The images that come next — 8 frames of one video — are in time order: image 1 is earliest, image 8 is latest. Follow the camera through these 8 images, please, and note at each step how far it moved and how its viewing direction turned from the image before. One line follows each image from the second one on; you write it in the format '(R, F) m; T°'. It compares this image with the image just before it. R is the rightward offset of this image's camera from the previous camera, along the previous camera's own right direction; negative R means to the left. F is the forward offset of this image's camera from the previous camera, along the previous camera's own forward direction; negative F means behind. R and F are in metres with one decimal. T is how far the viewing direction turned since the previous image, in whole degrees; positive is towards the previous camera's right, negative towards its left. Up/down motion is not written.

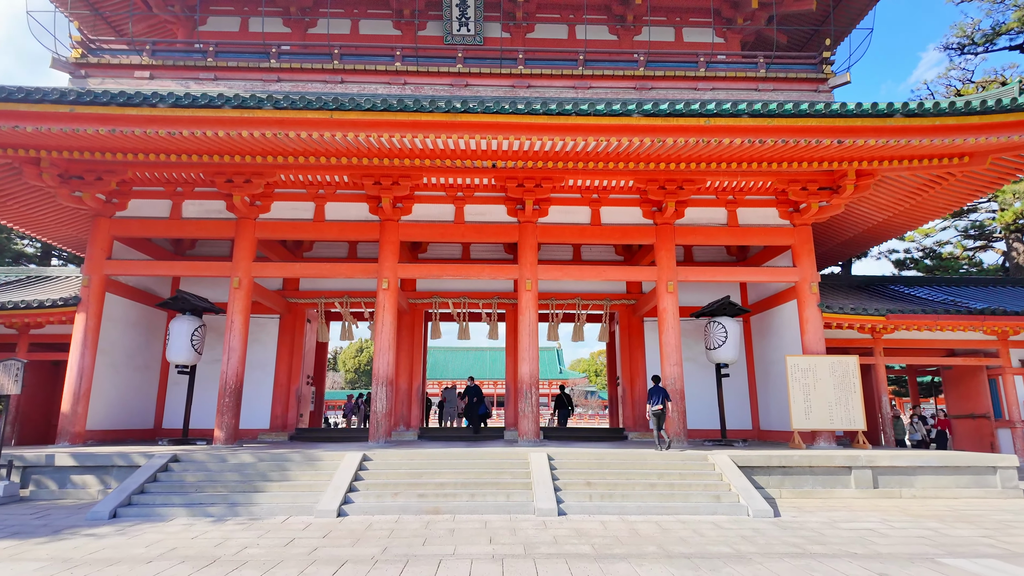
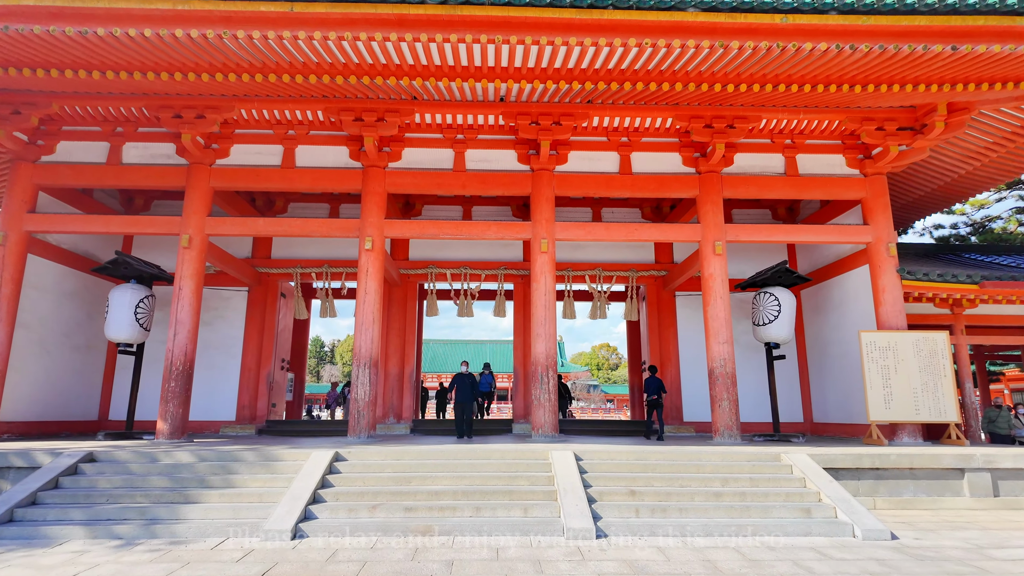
(-0.2, +1.7) m; 0°
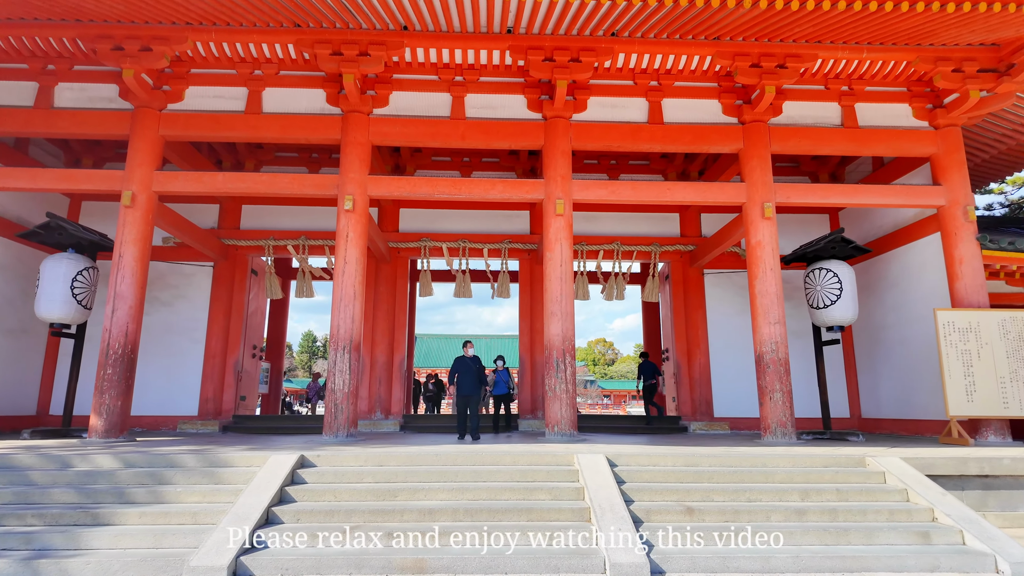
(-0.2, +1.3) m; +1°
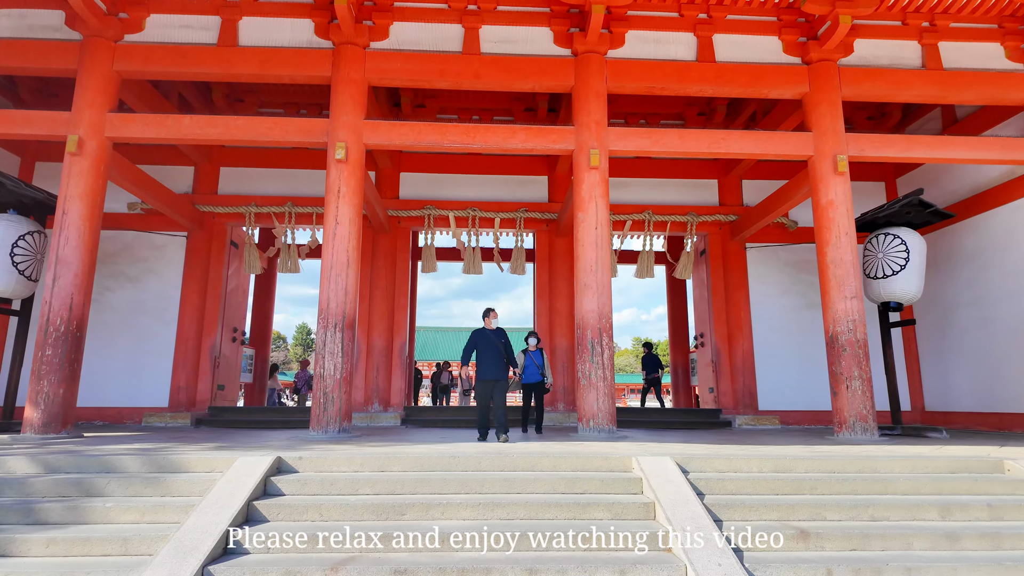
(-0.3, +1.1) m; 0°
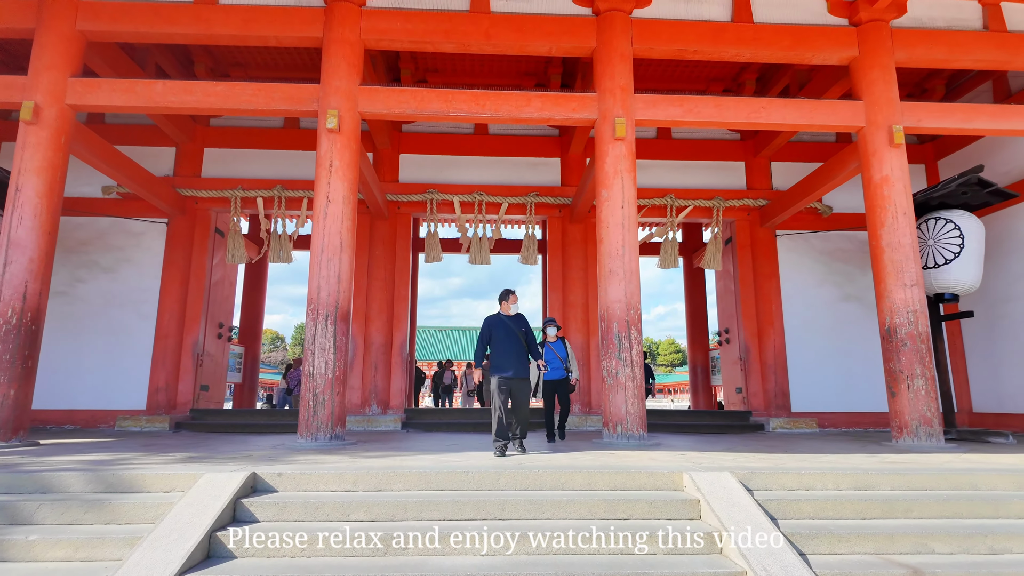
(-0.1, +0.6) m; 0°
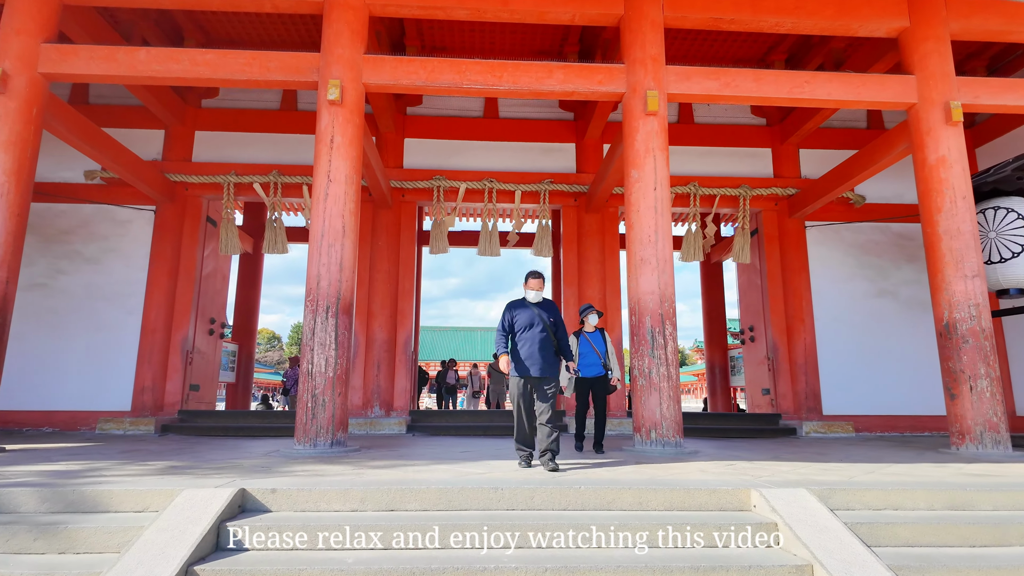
(-0.2, +0.5) m; 0°
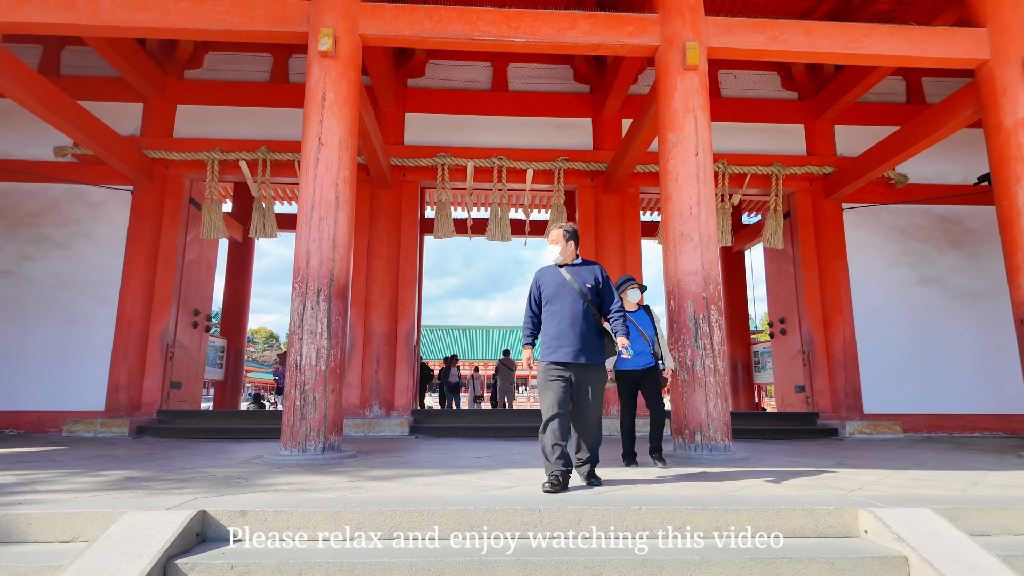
(-0.1, +0.6) m; 0°
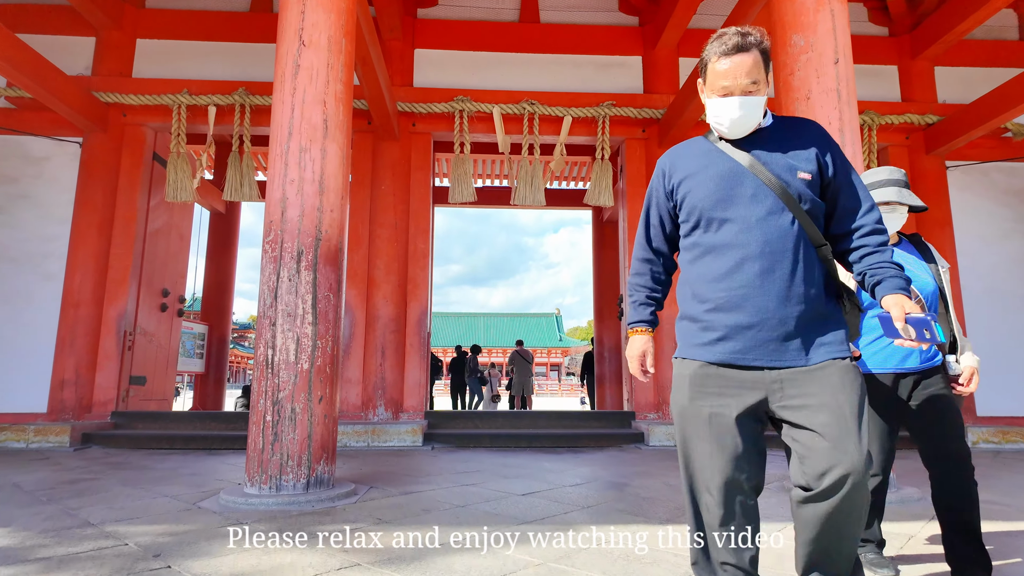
(-0.3, +1.1) m; 0°
